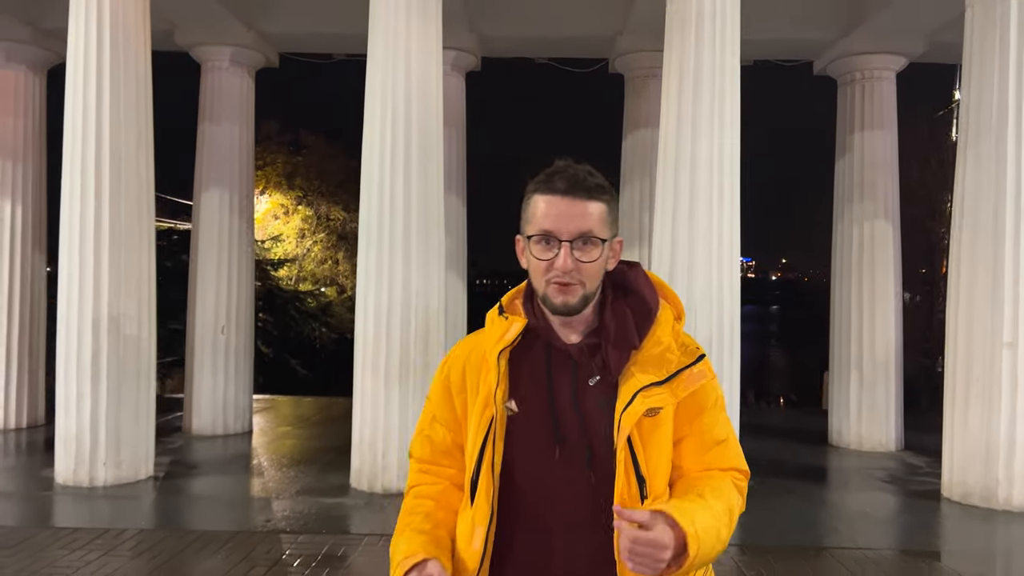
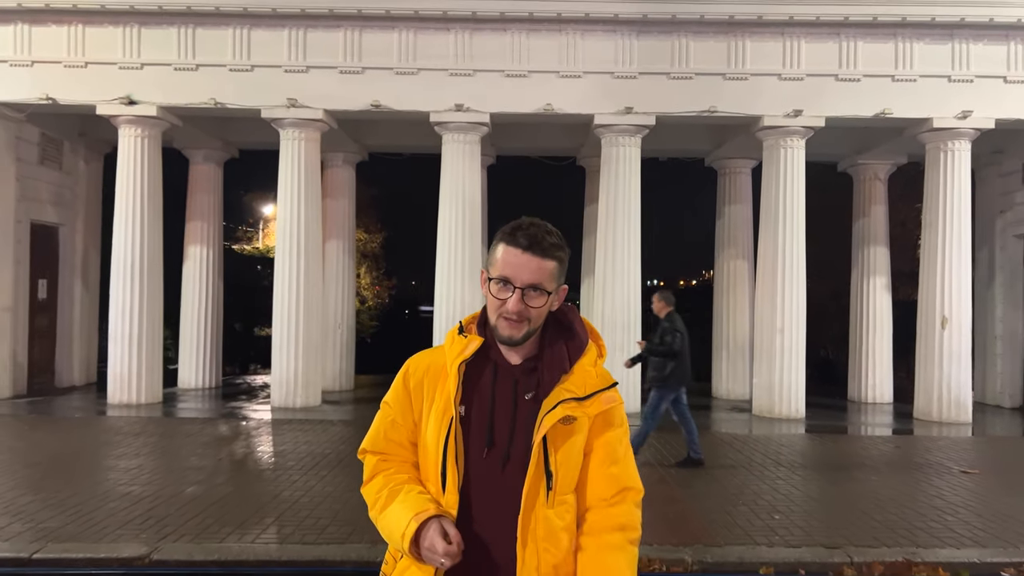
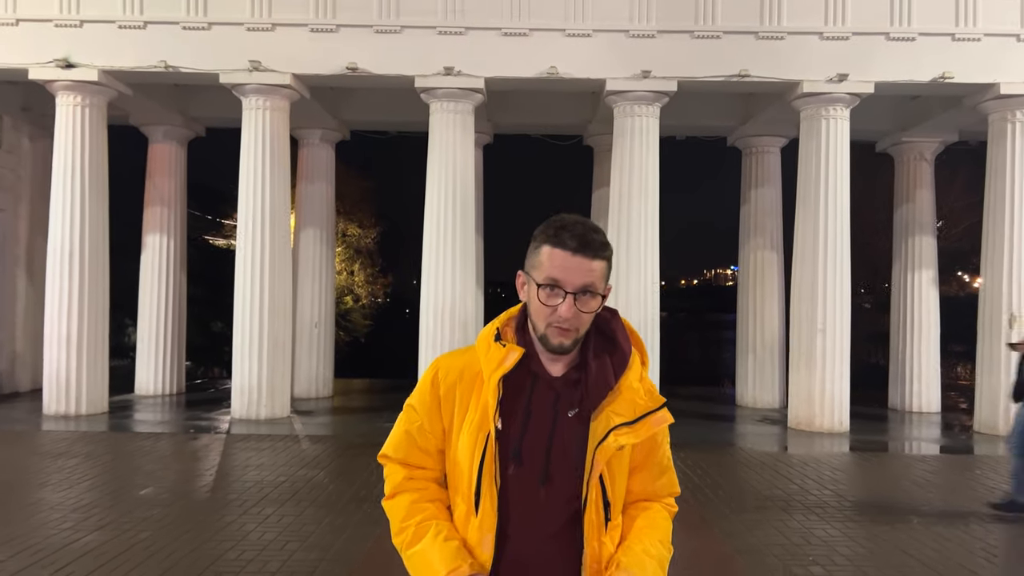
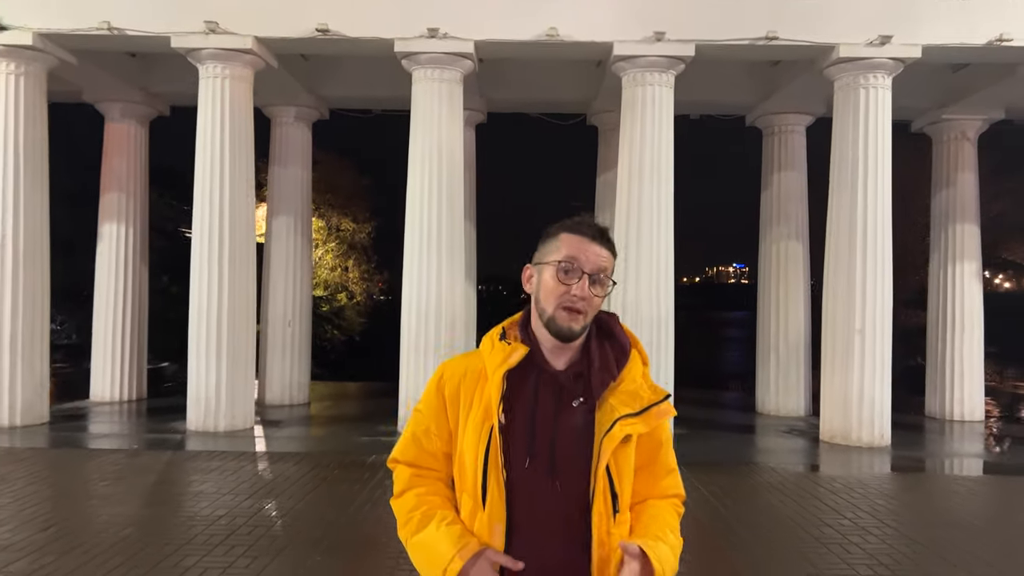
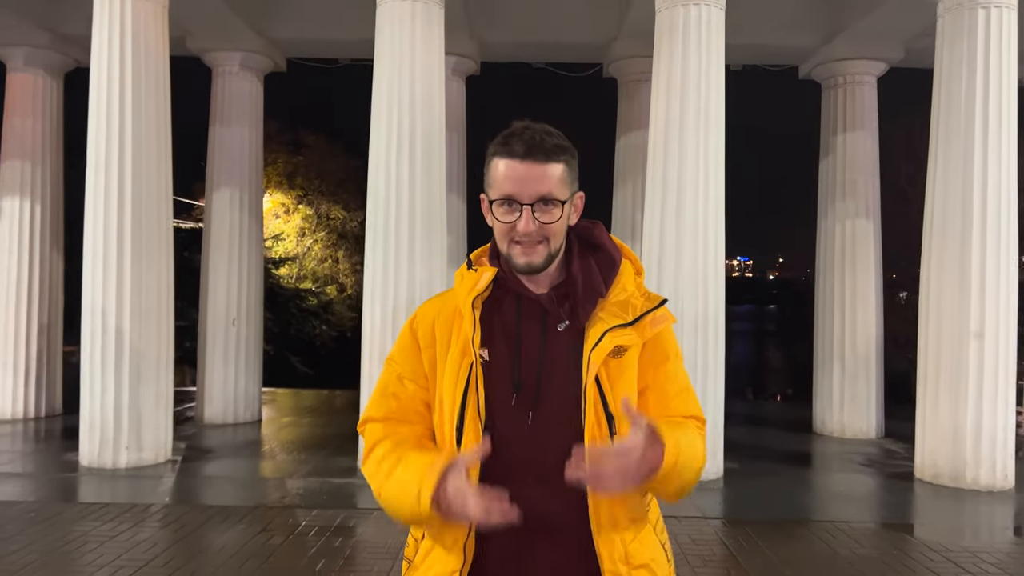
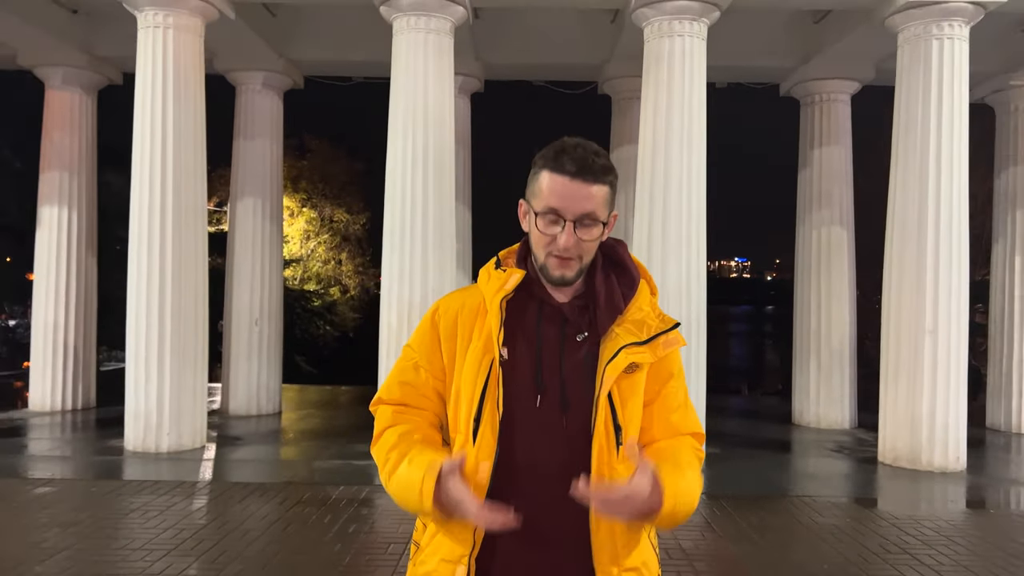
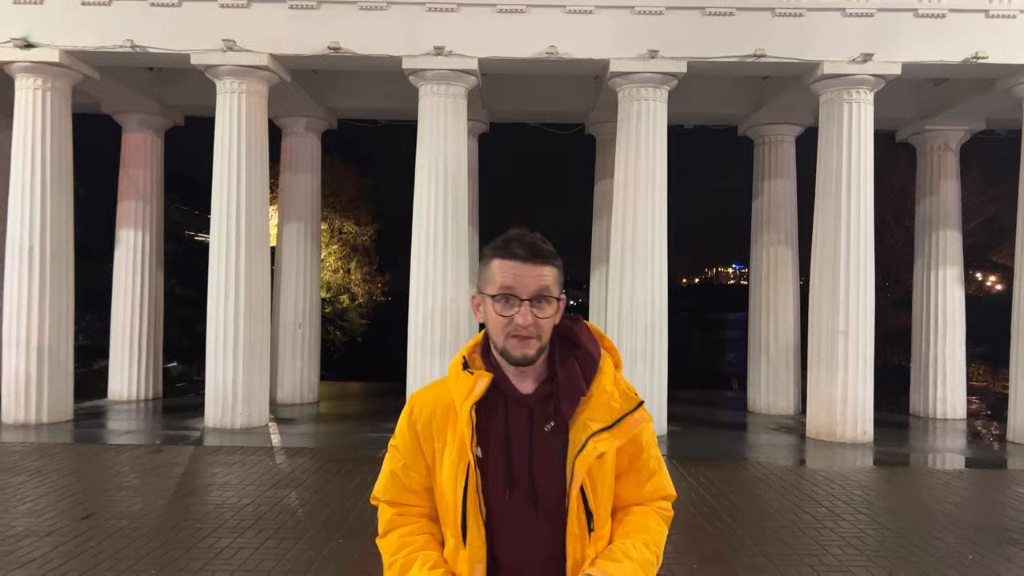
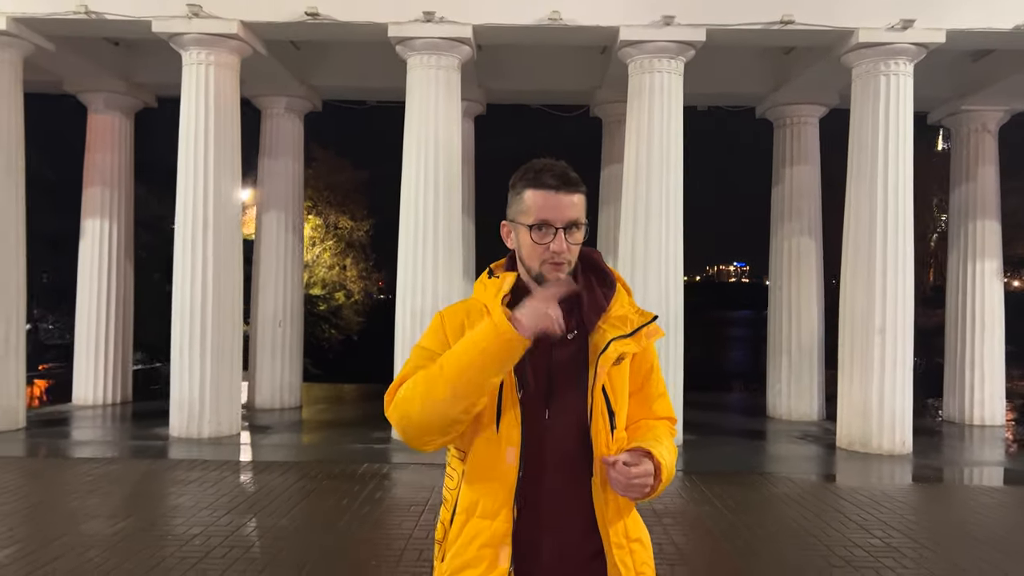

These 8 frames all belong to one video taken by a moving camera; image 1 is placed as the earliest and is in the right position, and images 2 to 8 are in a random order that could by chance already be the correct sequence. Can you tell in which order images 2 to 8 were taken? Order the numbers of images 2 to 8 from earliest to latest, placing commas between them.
5, 6, 8, 4, 7, 3, 2
